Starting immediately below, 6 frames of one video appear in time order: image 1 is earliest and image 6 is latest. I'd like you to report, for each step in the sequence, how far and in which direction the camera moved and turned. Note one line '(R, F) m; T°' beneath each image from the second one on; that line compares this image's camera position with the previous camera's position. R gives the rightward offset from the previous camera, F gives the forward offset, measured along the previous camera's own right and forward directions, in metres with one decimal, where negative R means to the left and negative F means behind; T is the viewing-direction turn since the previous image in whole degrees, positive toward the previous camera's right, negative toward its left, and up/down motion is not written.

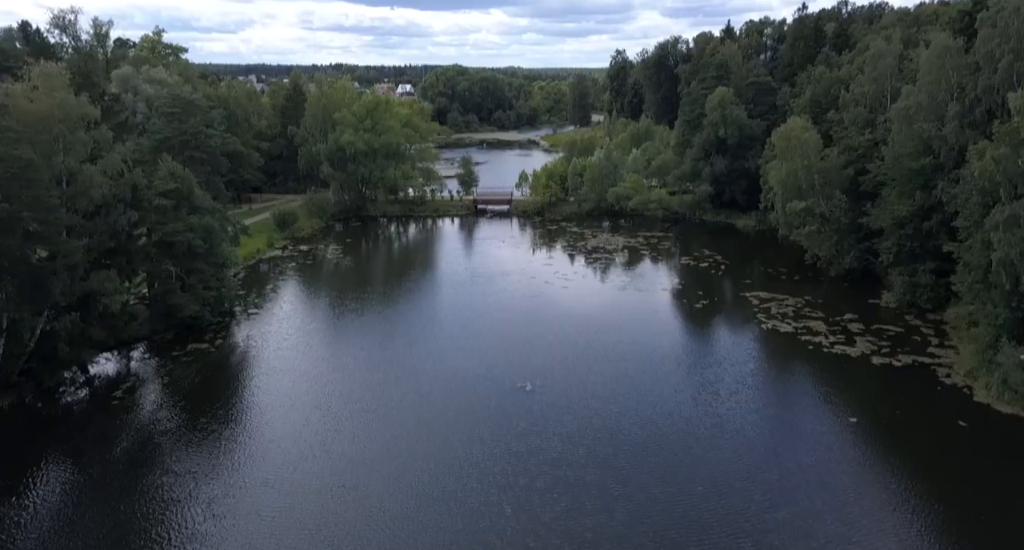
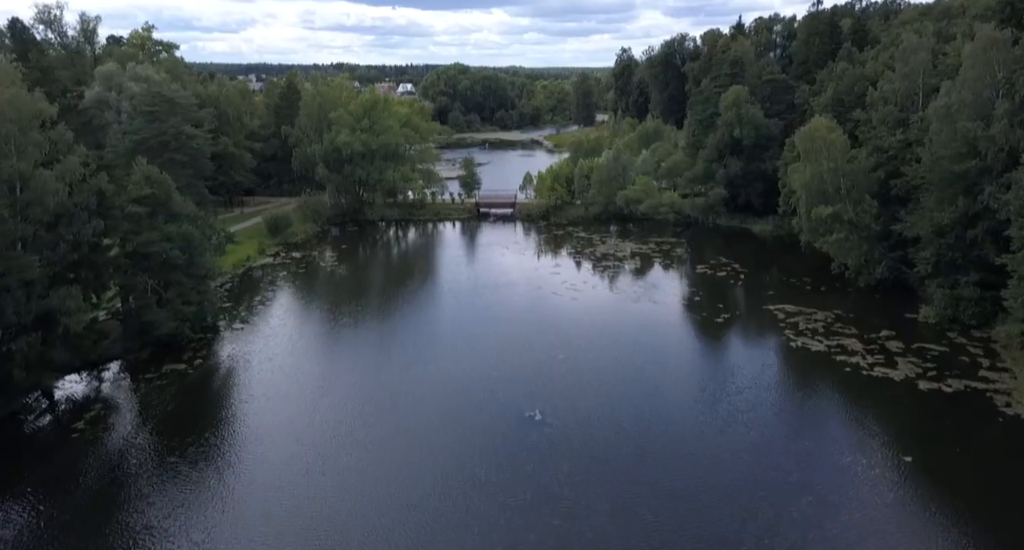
(-0.2, +2.3) m; 0°
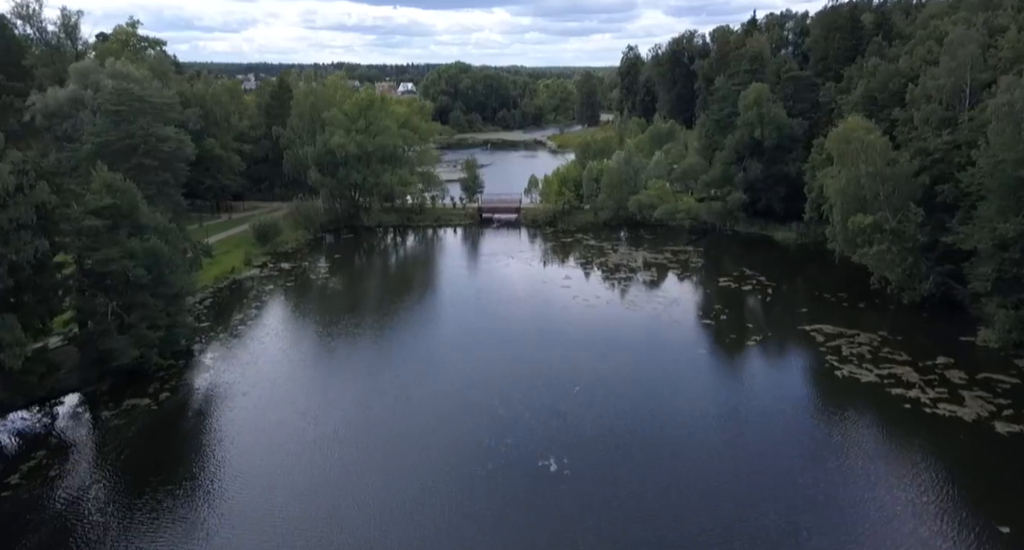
(-0.2, +3.0) m; 0°
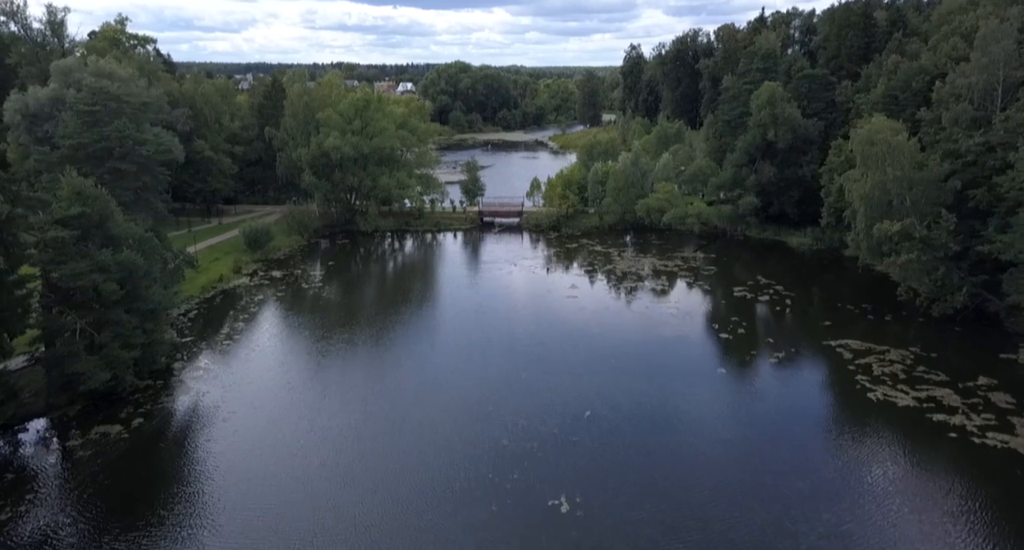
(-0.1, +1.8) m; 0°
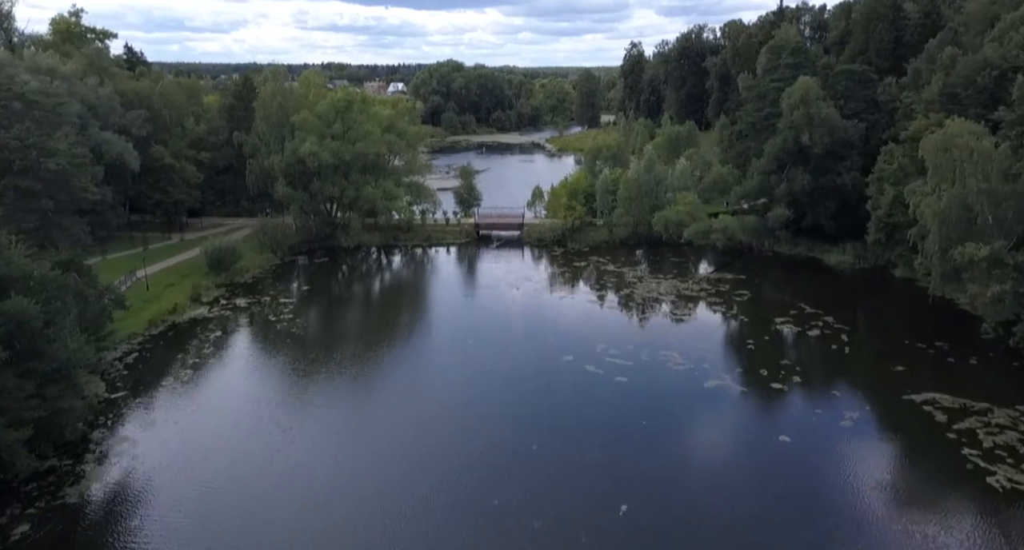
(-0.4, +4.9) m; +1°
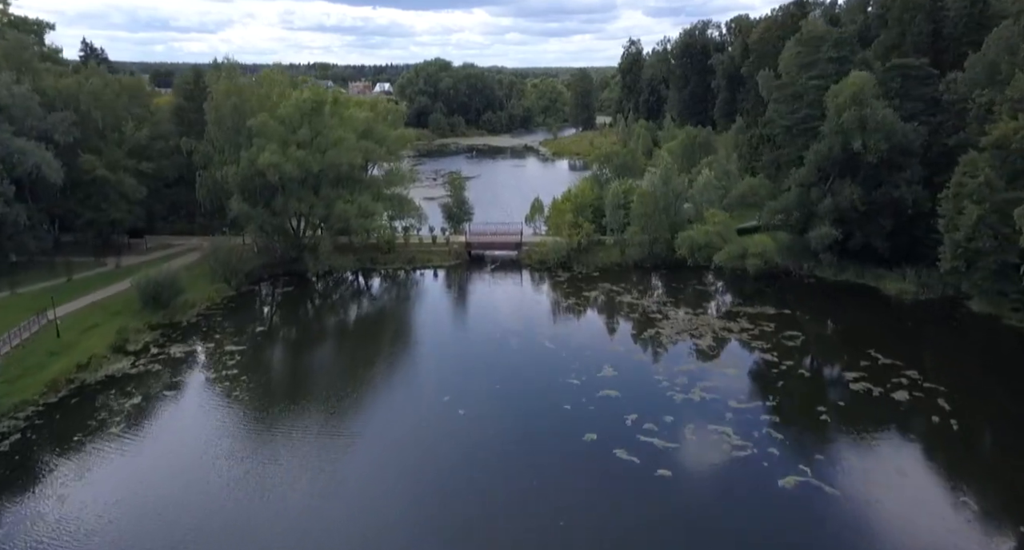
(-0.4, +5.9) m; +1°
